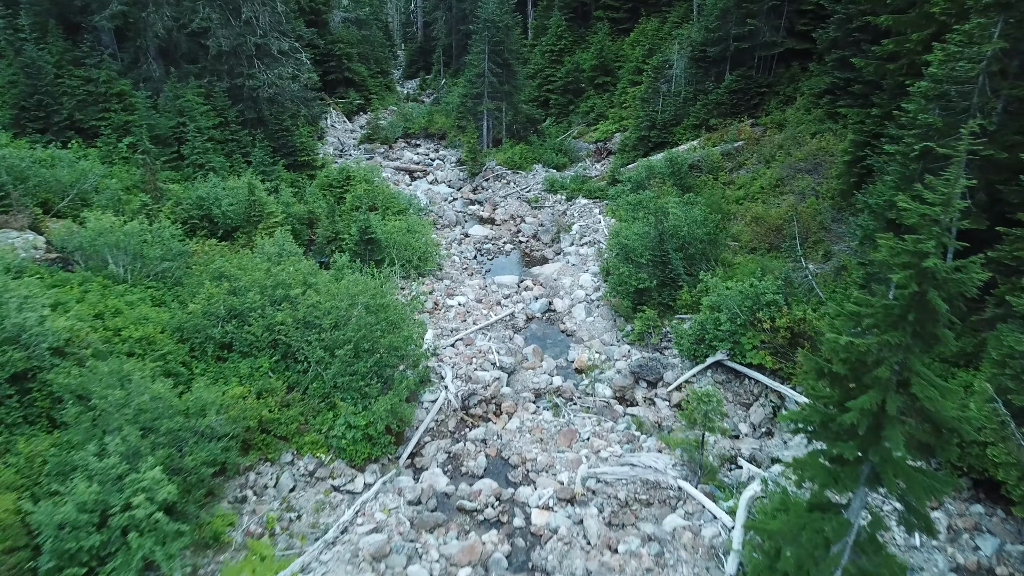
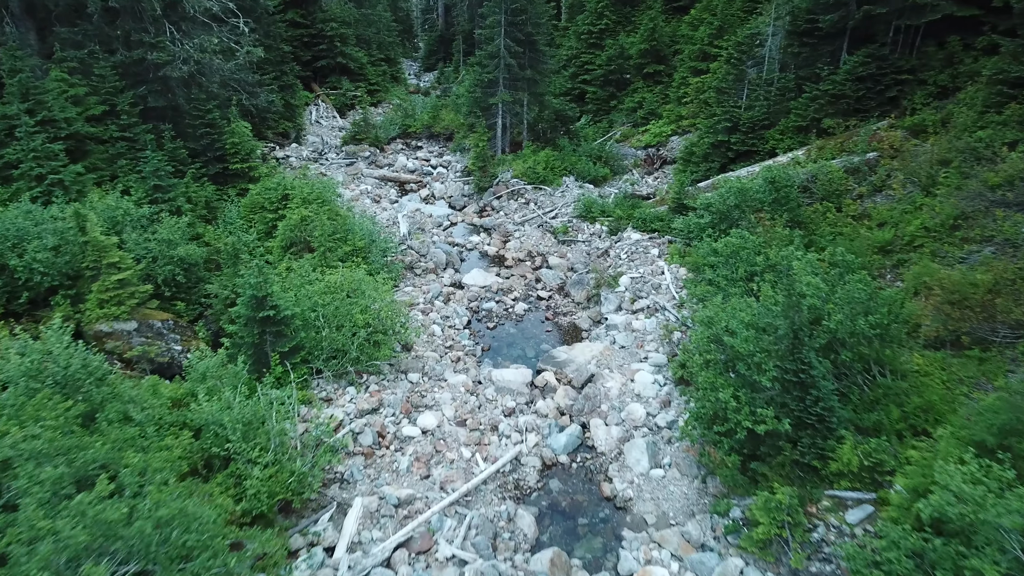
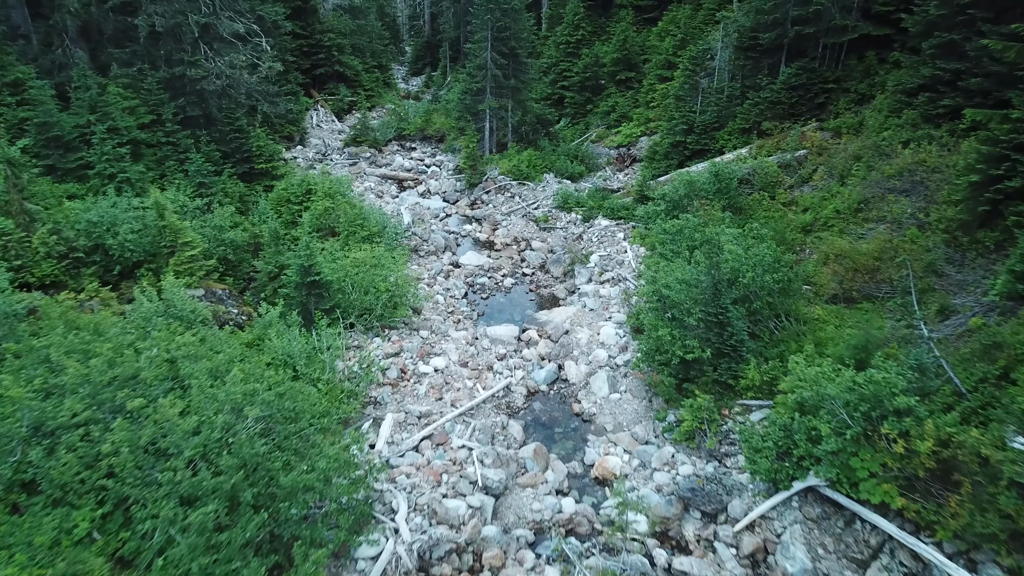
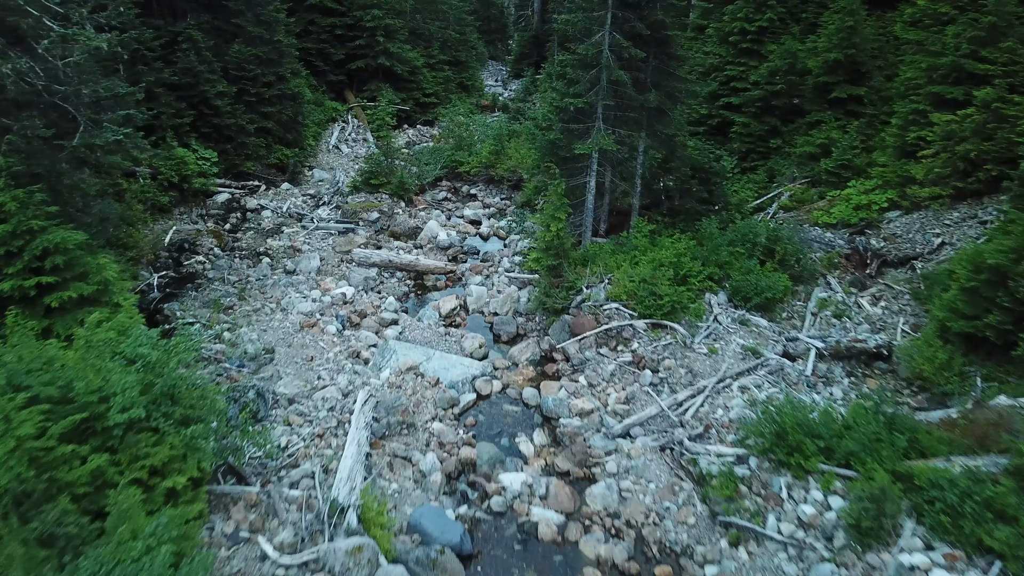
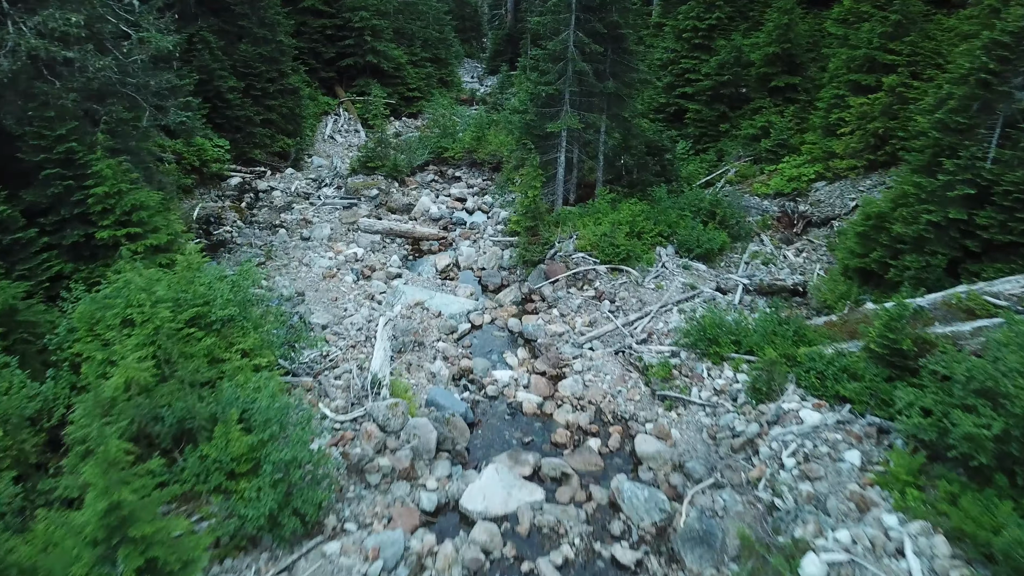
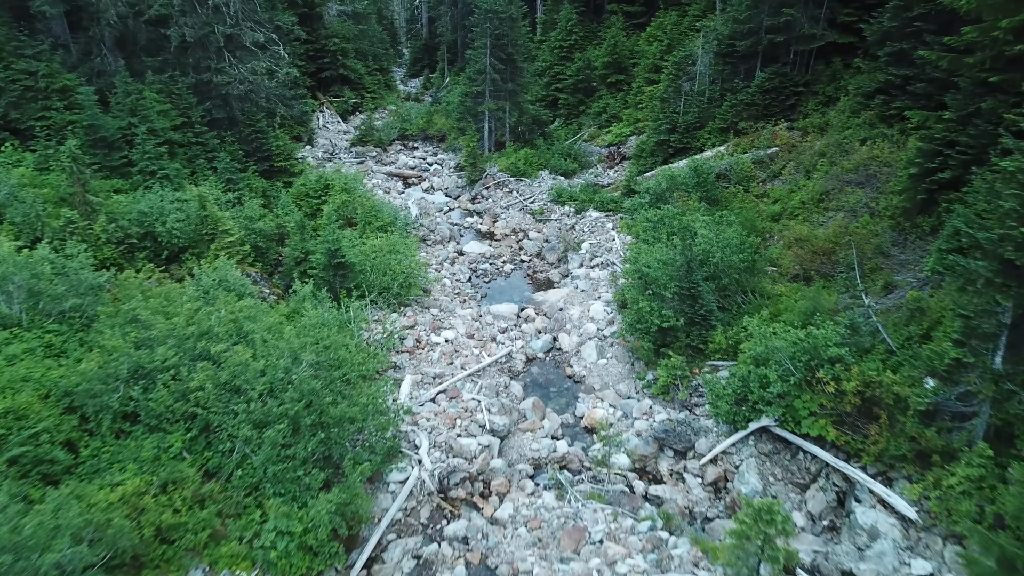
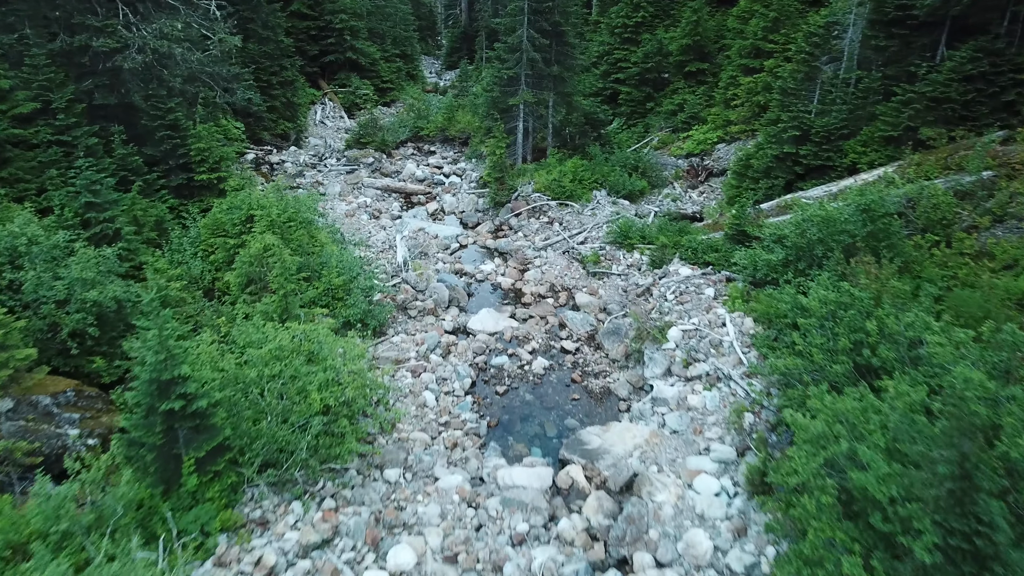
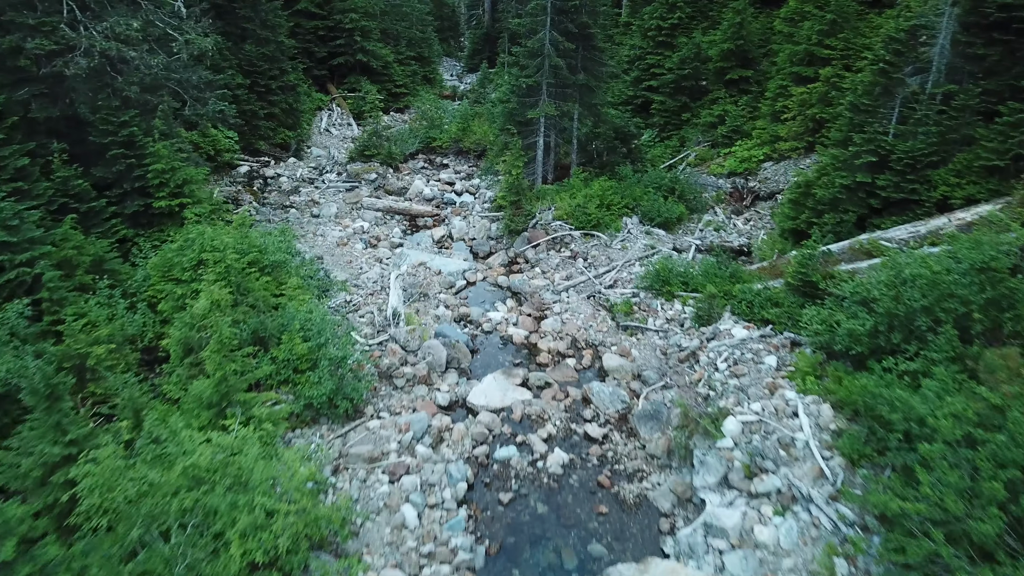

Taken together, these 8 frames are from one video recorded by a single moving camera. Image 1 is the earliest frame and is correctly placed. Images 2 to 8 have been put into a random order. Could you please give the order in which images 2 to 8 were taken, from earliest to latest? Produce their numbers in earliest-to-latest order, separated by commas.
6, 3, 2, 7, 8, 5, 4
